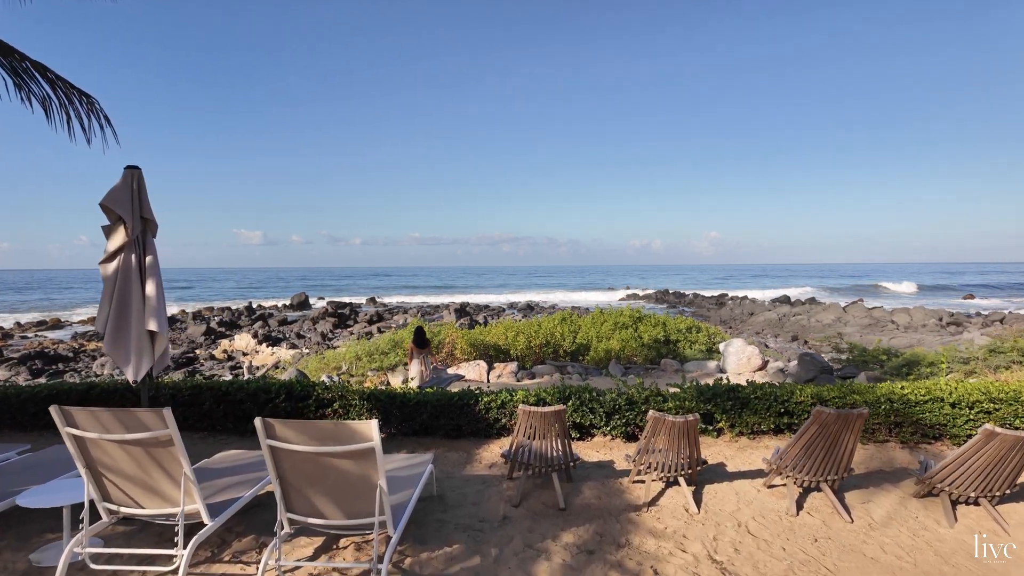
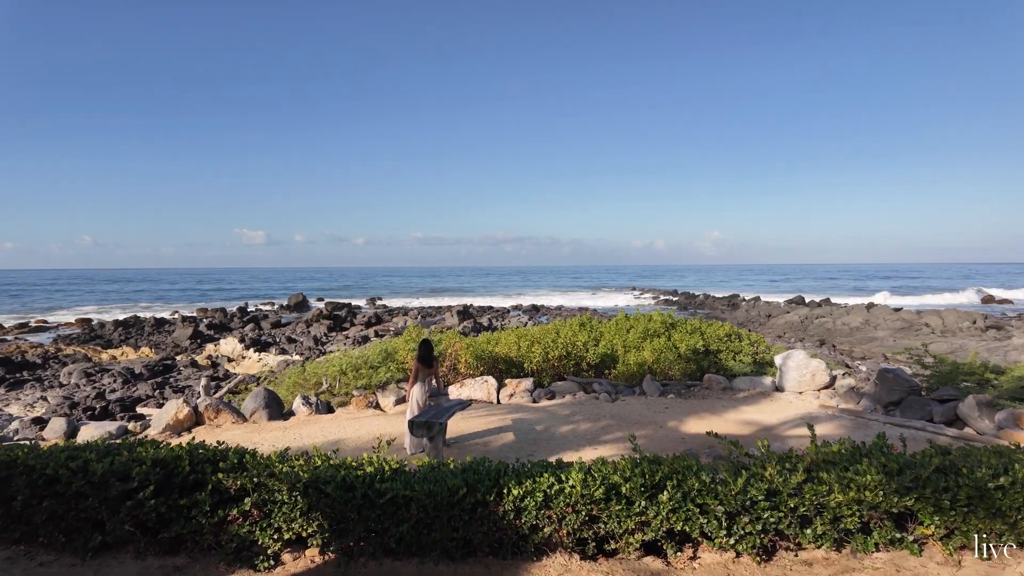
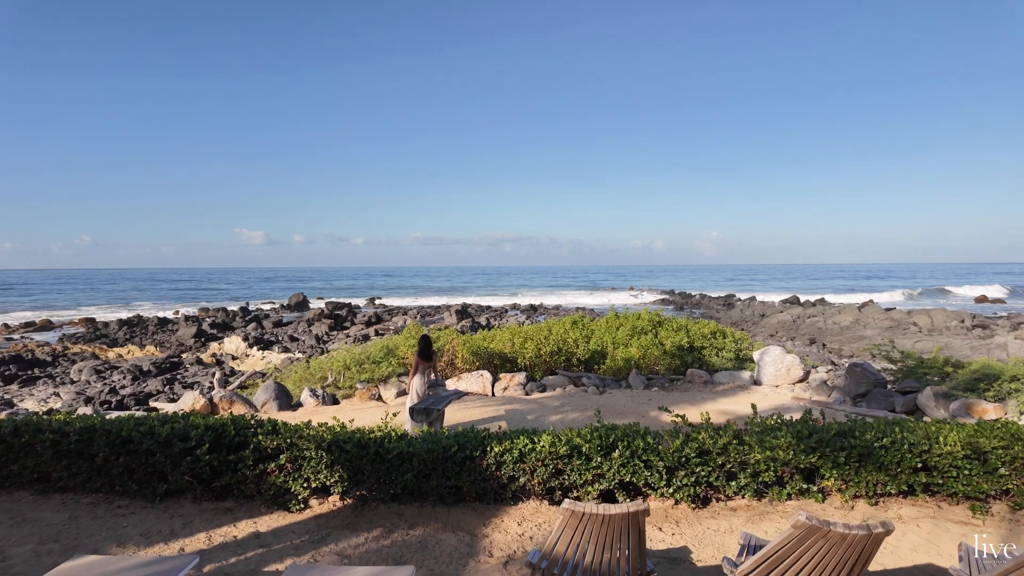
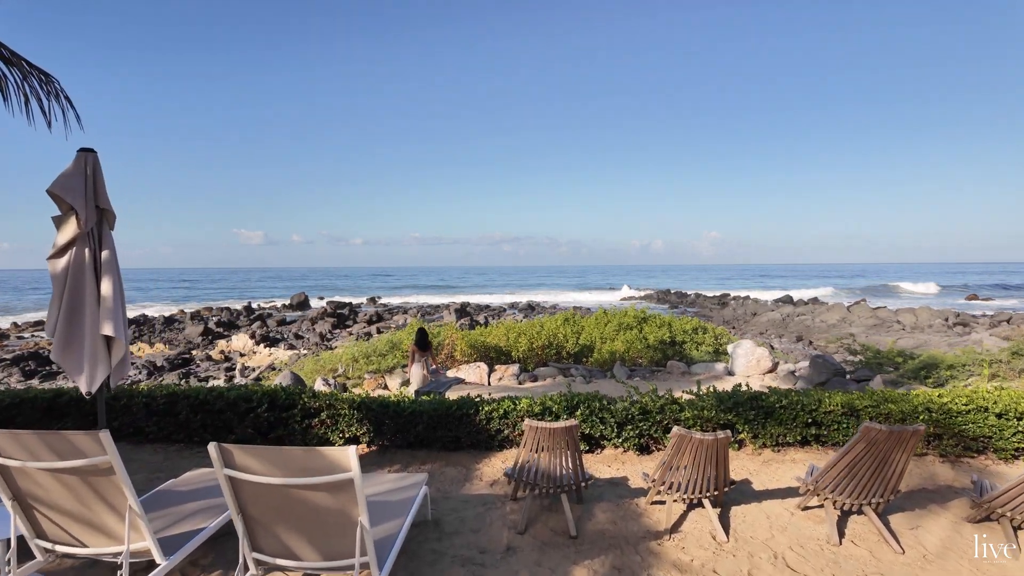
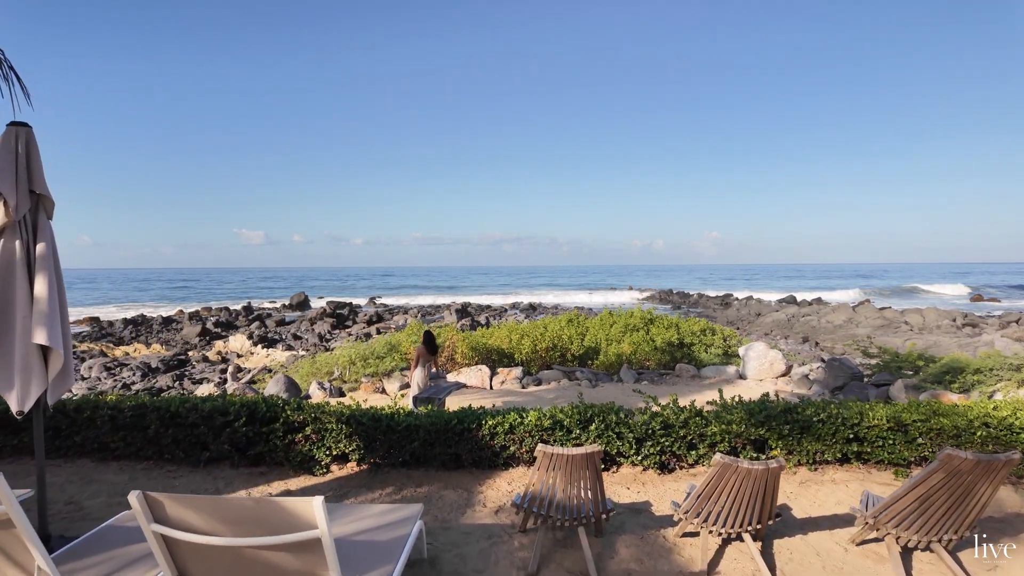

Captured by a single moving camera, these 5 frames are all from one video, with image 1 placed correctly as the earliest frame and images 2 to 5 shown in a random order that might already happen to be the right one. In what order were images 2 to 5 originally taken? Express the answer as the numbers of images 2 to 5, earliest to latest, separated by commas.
4, 5, 3, 2
